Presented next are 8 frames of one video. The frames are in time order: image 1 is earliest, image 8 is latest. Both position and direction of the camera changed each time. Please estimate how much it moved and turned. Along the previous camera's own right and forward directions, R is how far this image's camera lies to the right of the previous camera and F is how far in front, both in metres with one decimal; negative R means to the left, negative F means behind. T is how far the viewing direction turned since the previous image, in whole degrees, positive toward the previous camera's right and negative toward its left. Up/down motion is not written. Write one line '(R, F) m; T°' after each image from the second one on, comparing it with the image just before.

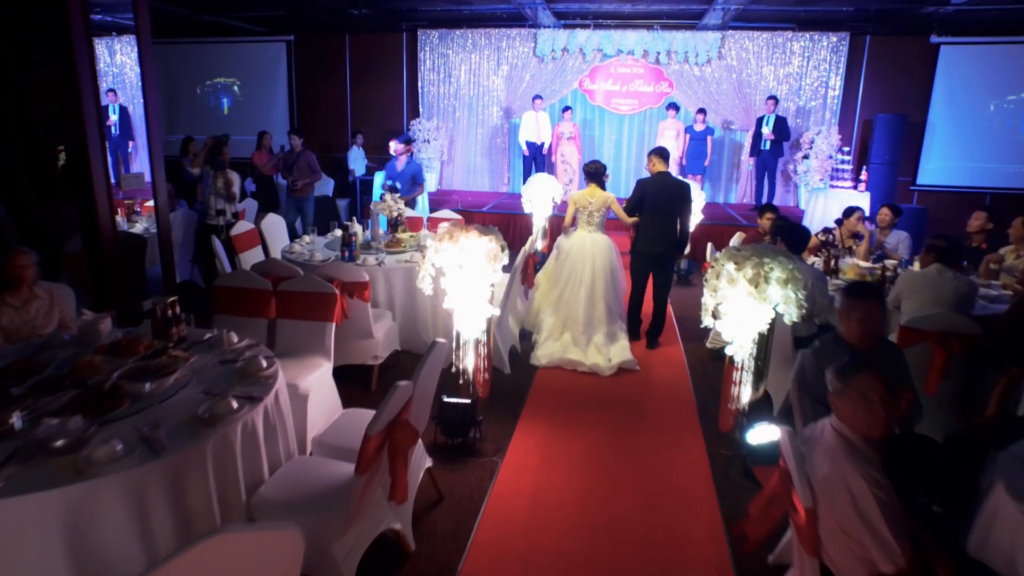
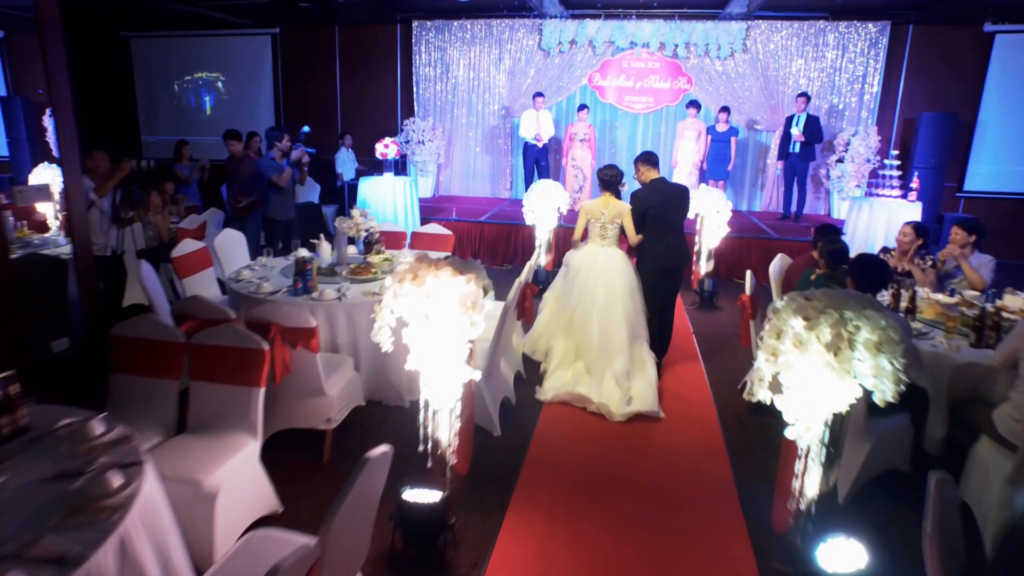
(+0.1, +0.8) m; -1°
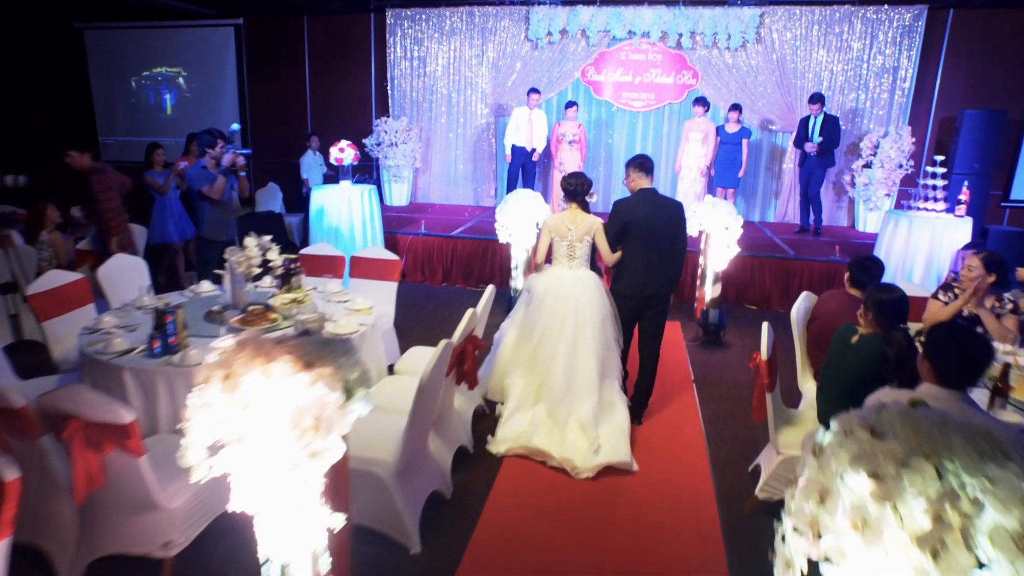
(+0.3, +0.9) m; -1°
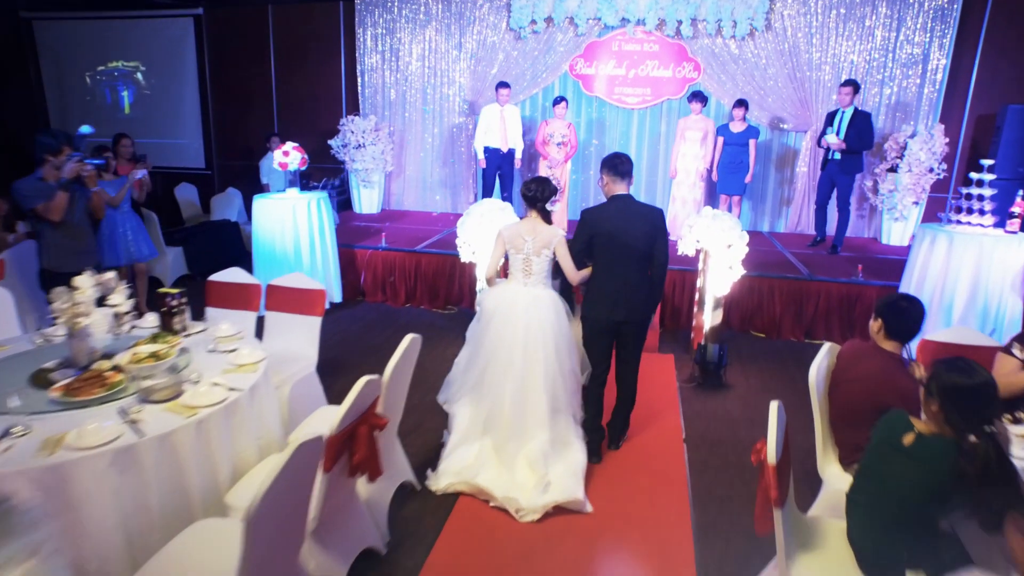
(+0.3, +0.8) m; -1°
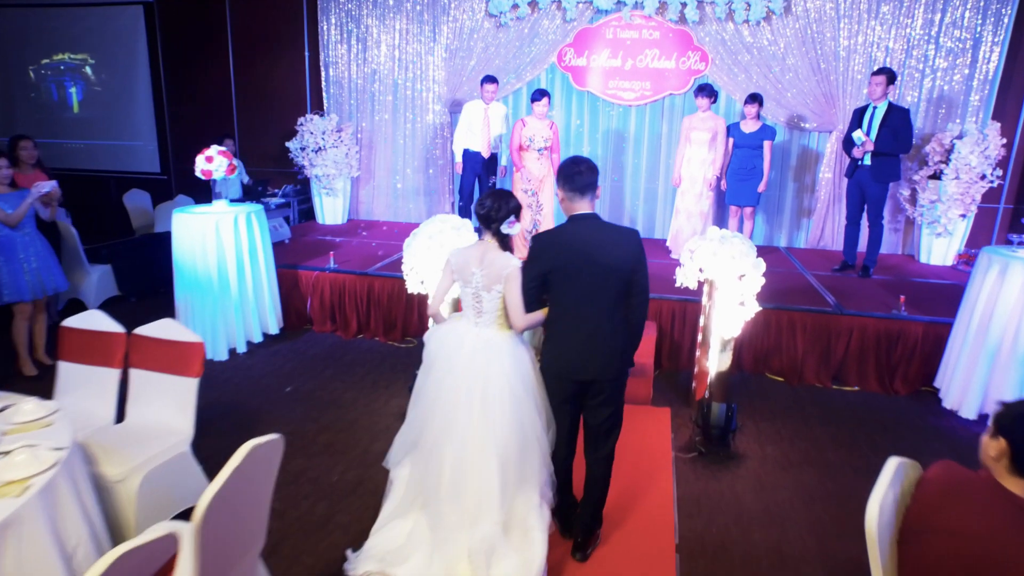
(+0.3, +0.8) m; -1°
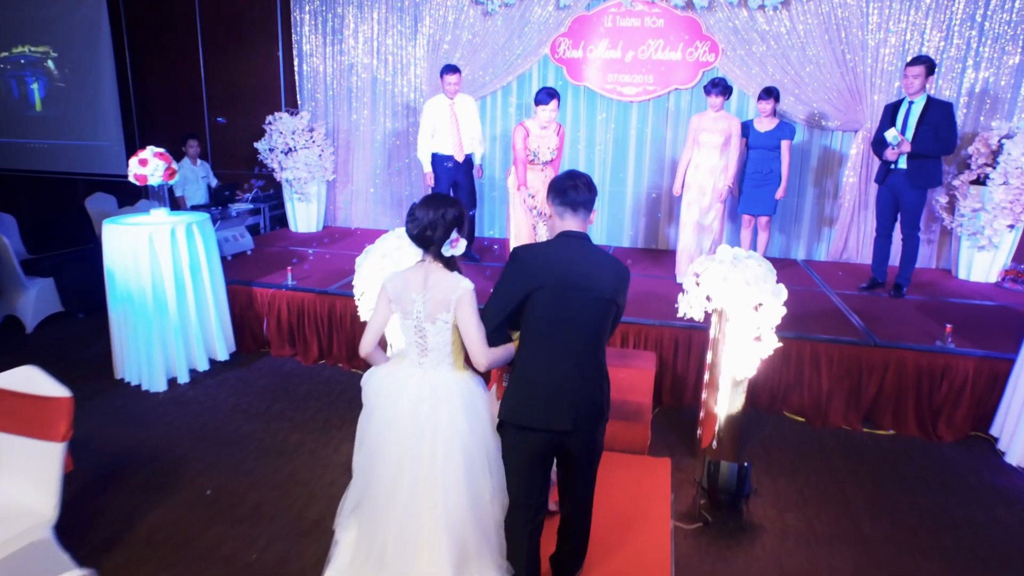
(+0.2, +0.6) m; -1°
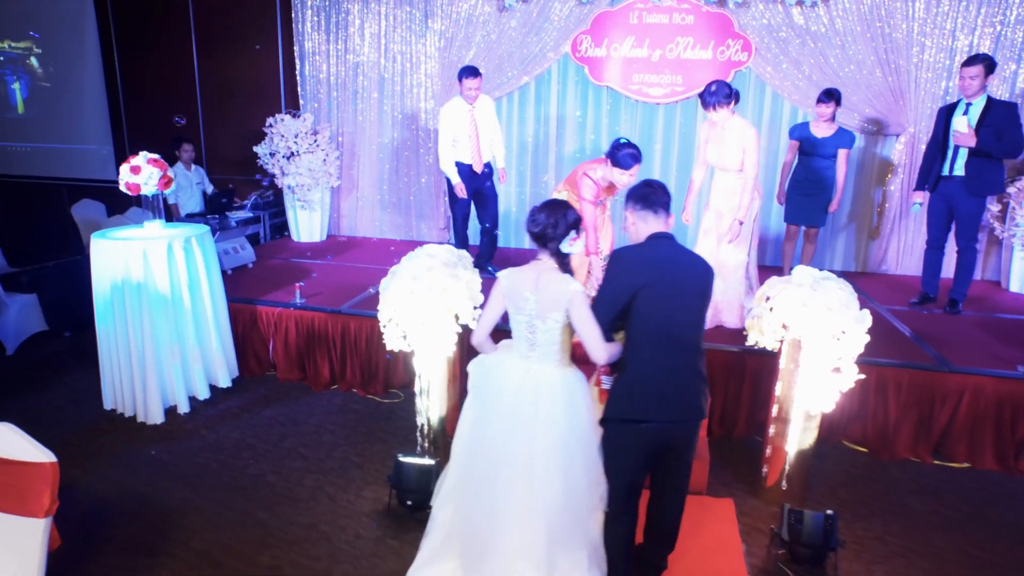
(-0.2, +0.3) m; +1°
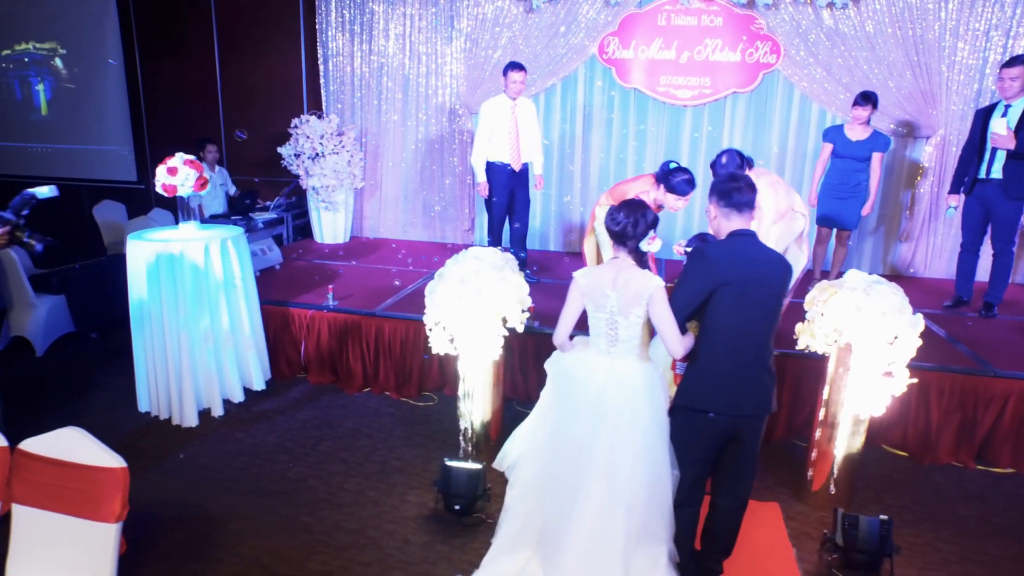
(-0.2, 0.0) m; 0°
